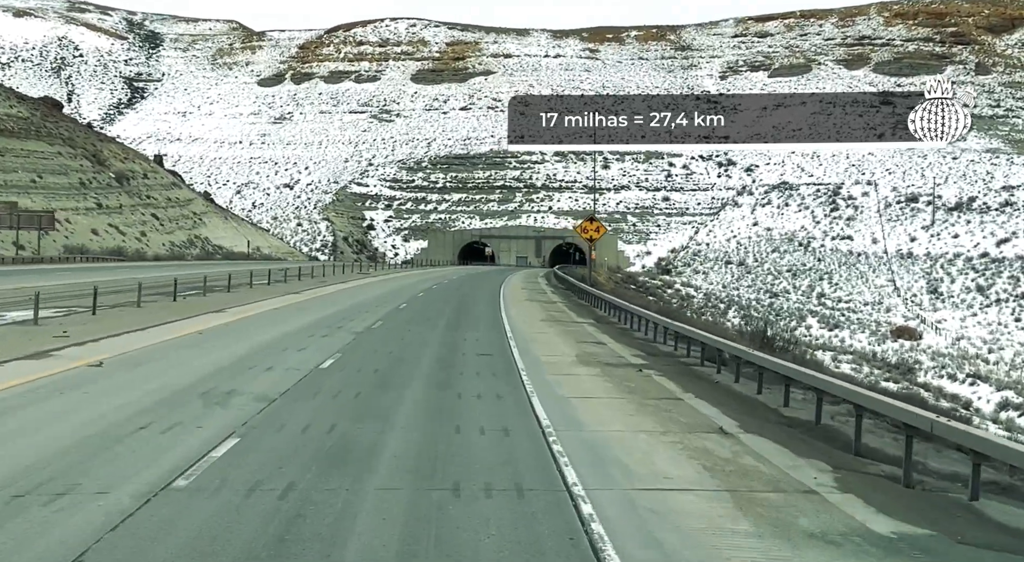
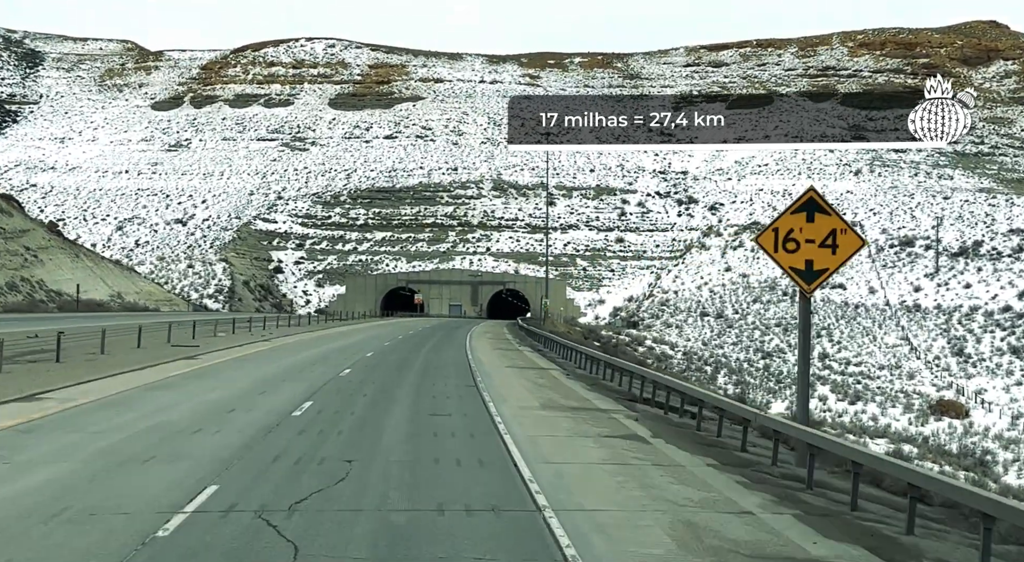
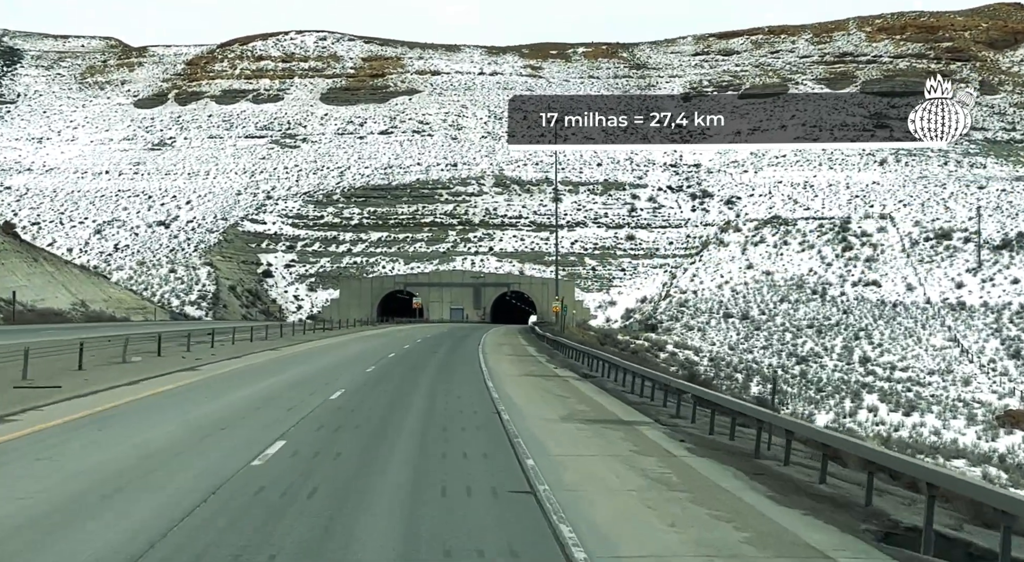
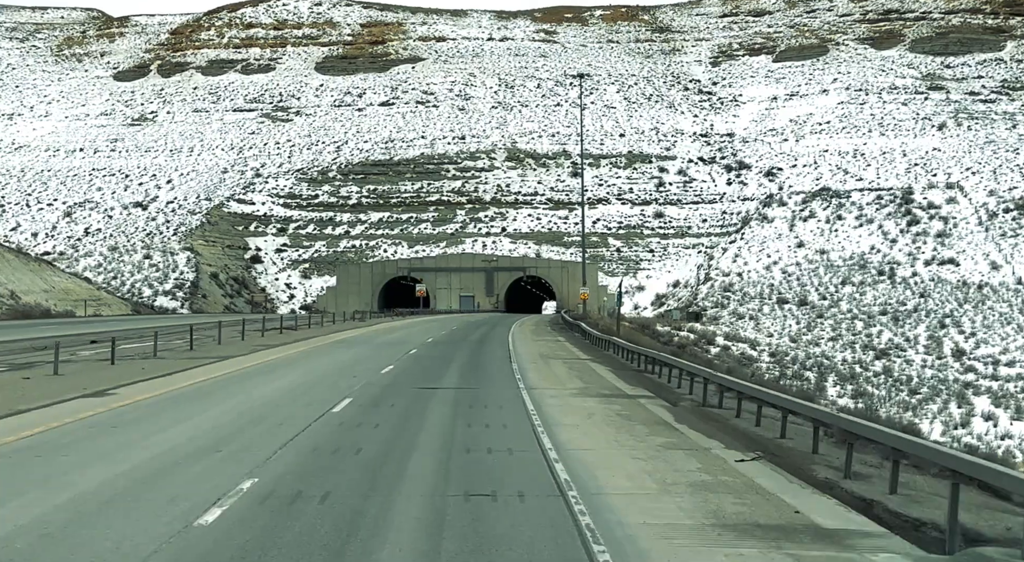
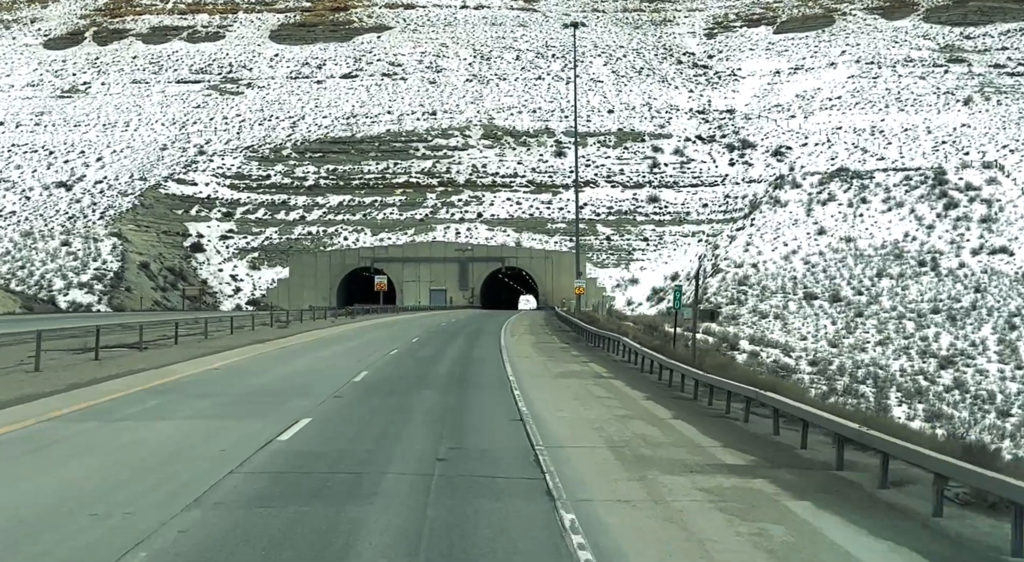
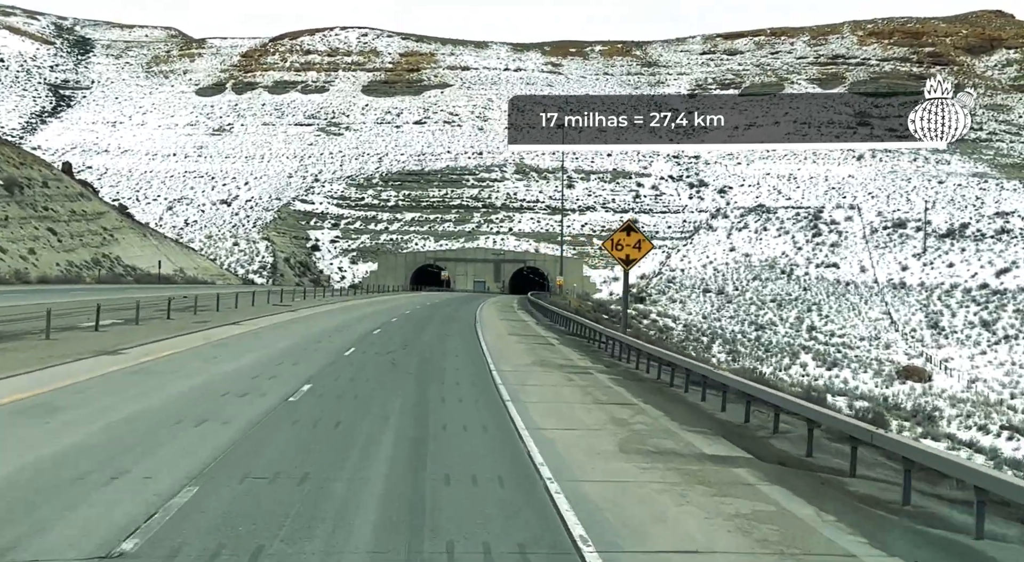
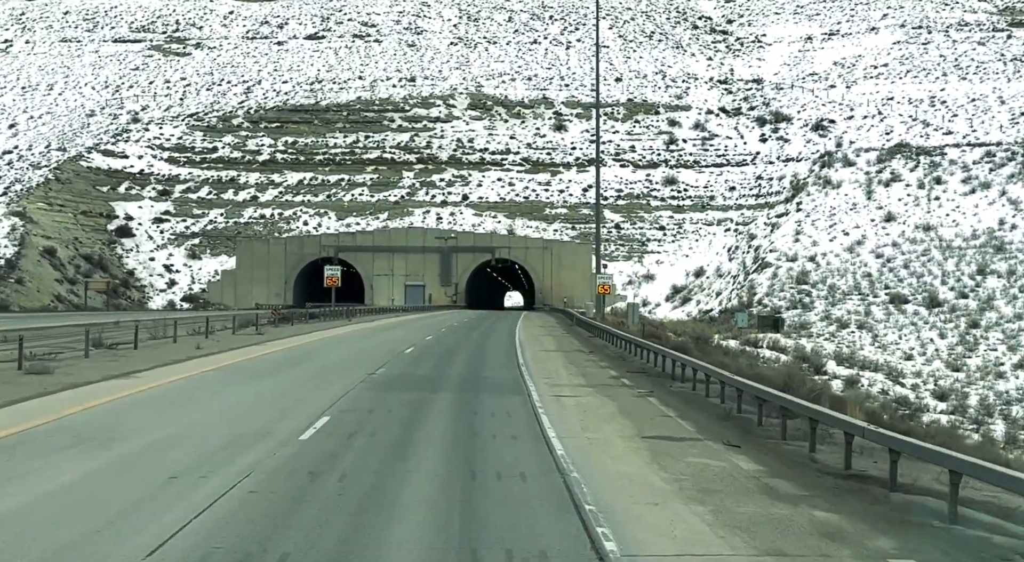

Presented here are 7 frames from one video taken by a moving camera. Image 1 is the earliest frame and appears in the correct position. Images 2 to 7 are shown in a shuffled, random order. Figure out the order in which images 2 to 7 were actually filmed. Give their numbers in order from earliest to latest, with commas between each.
6, 2, 3, 4, 5, 7
